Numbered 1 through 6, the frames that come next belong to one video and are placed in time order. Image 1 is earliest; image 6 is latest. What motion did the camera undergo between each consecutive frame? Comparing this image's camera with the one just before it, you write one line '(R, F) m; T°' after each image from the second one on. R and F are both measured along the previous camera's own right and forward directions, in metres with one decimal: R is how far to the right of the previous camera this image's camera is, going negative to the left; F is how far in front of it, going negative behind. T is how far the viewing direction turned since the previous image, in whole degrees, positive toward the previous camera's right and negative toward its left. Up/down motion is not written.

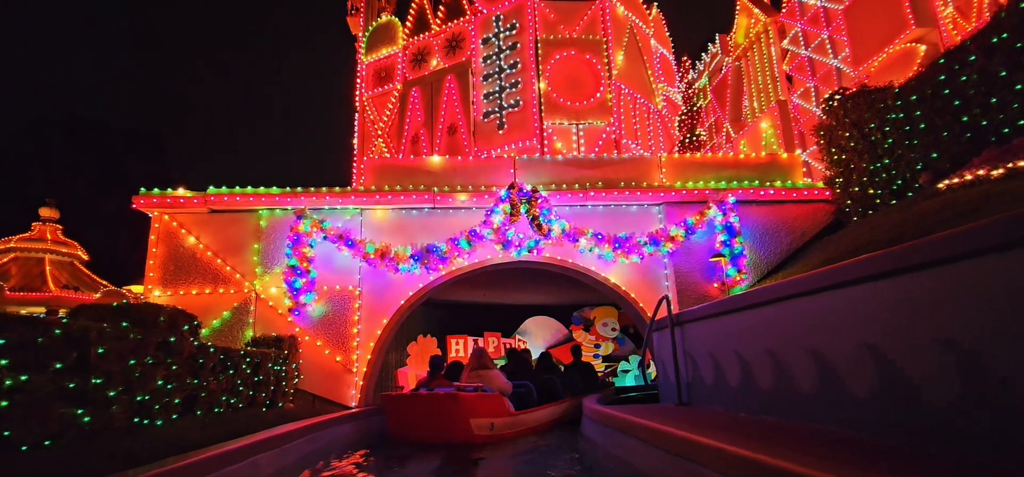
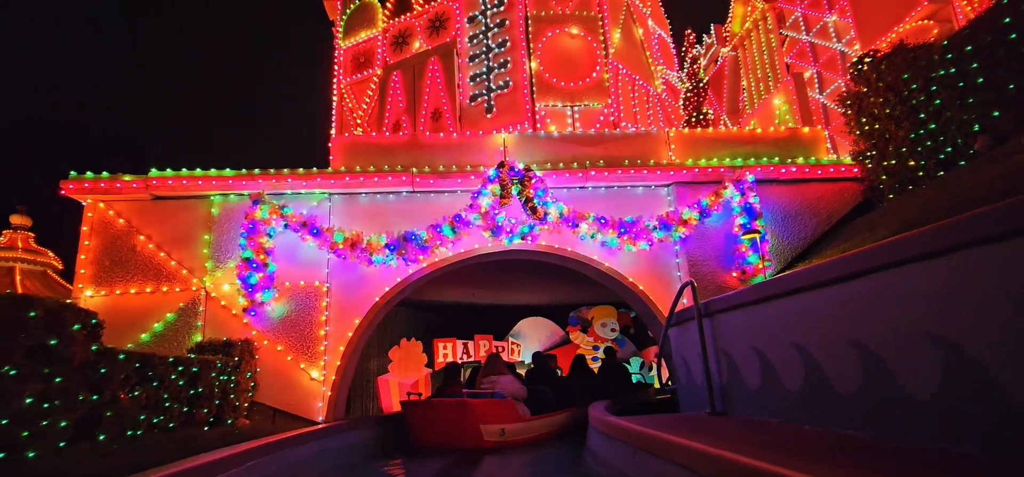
(0.0, +1.0) m; +1°
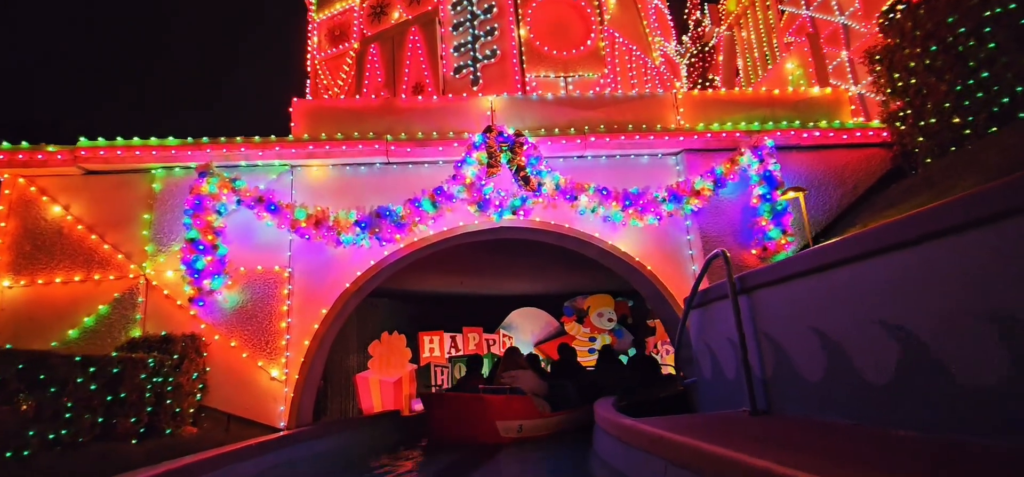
(0.0, +0.9) m; +1°
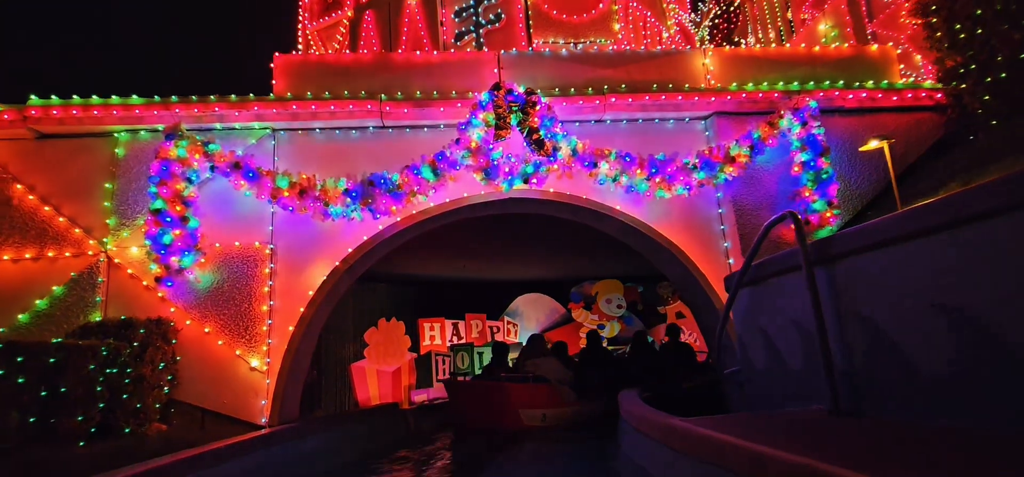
(-0.1, +0.7) m; 0°
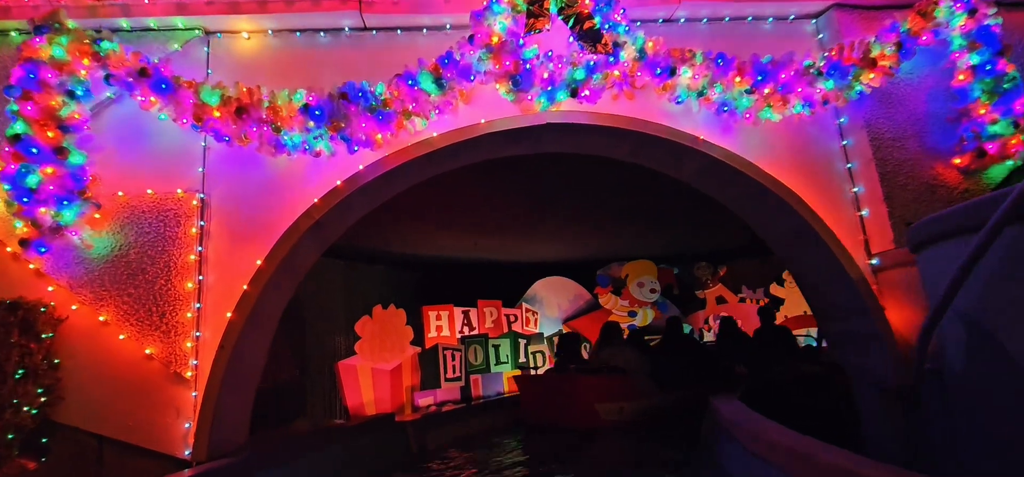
(-0.3, +1.7) m; -1°
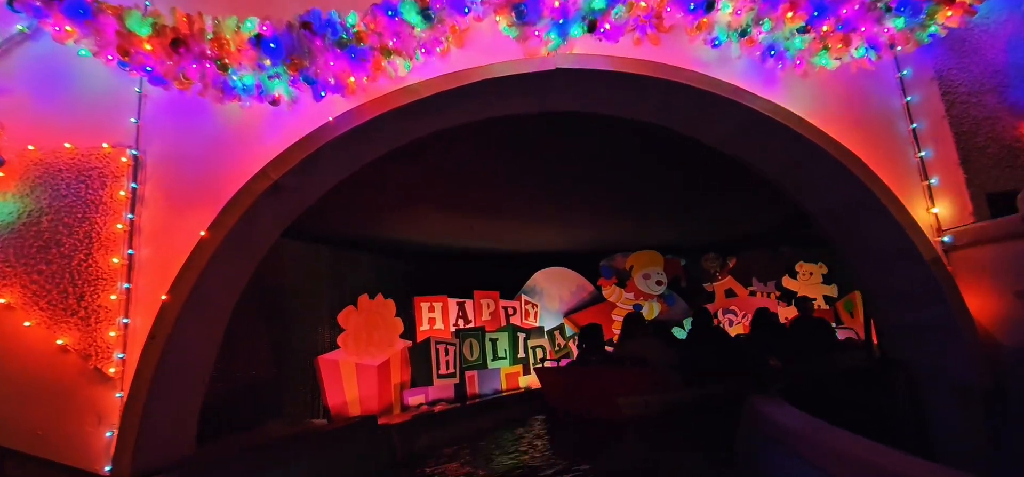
(0.0, +0.7) m; 0°
